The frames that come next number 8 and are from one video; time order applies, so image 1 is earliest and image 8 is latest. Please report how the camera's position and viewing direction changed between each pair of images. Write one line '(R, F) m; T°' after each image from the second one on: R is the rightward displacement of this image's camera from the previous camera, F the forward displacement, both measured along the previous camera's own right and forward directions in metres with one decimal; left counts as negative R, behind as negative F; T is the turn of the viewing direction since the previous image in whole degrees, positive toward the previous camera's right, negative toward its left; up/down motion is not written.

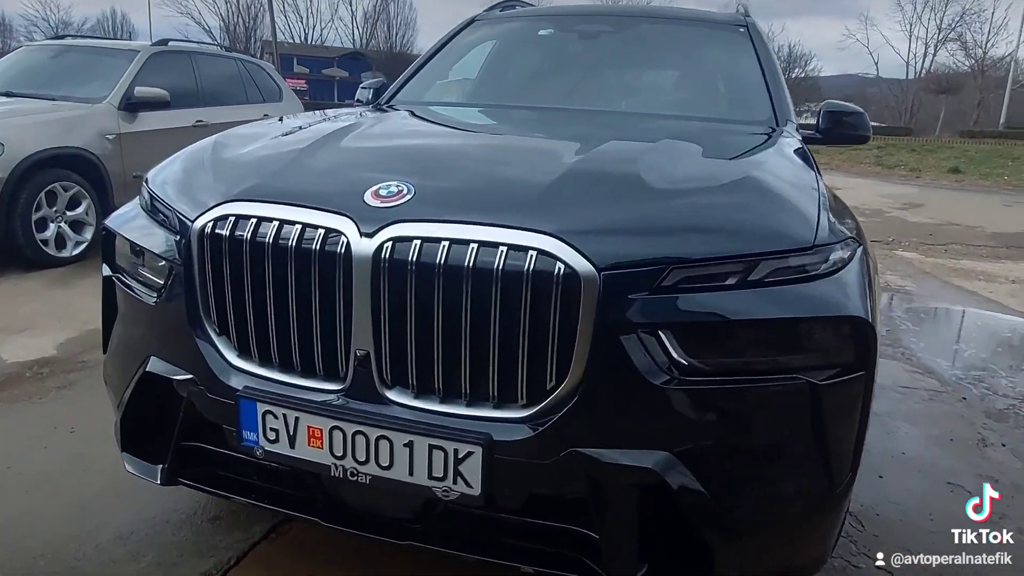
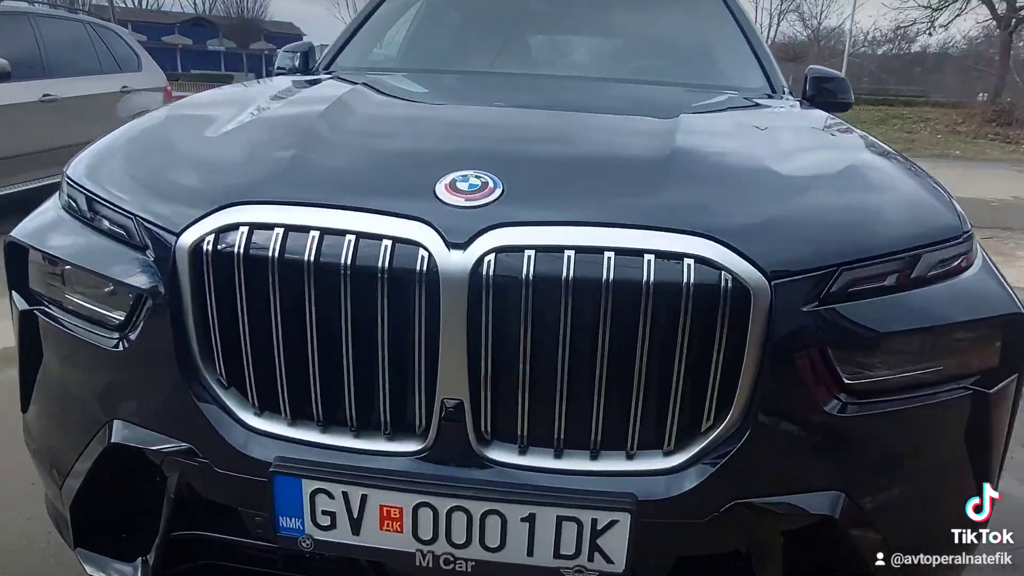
(-0.4, +0.4) m; +10°
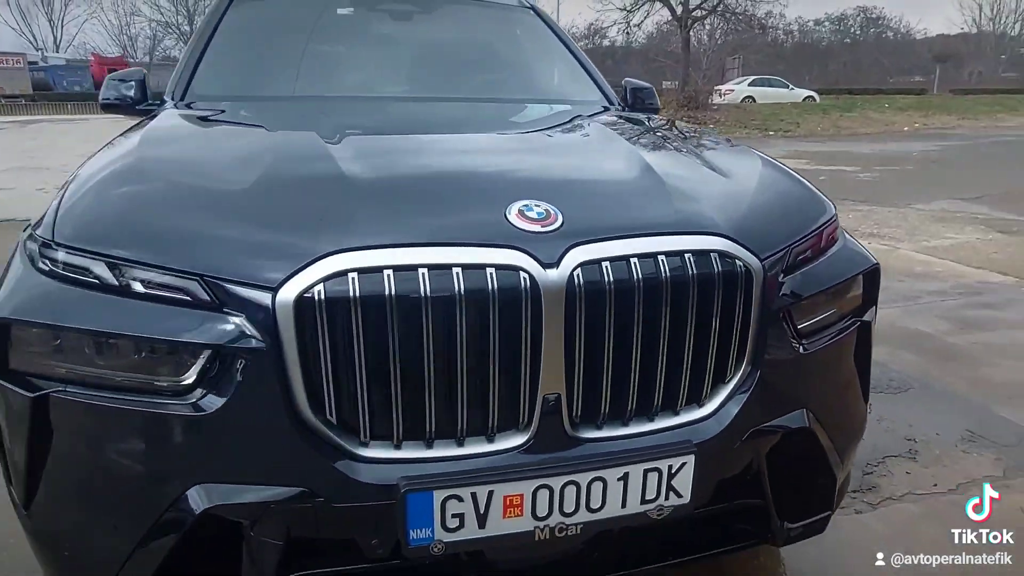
(-0.6, -0.1) m; +20°
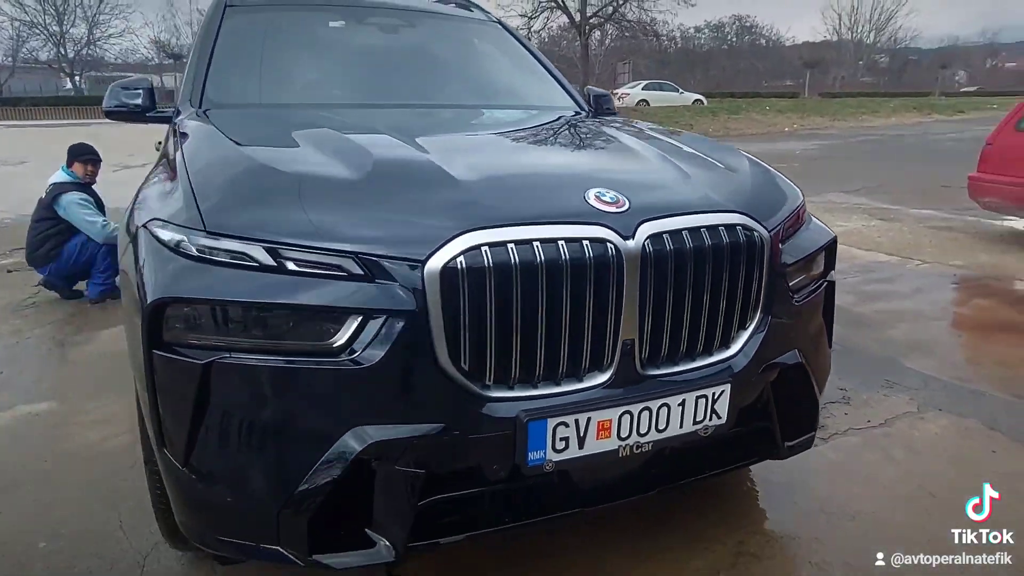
(-0.4, -0.3) m; +8°
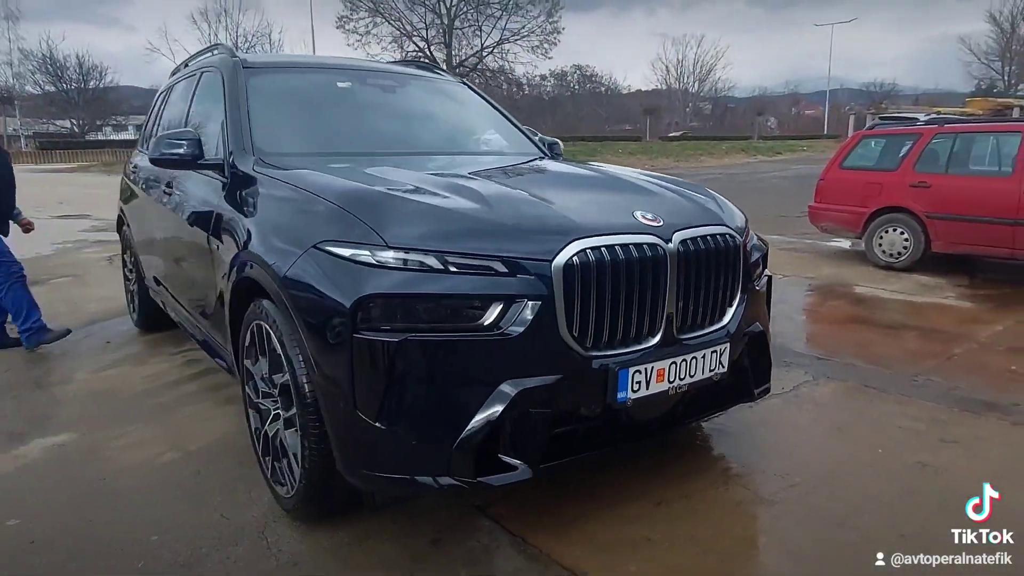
(-0.7, -0.6) m; +12°
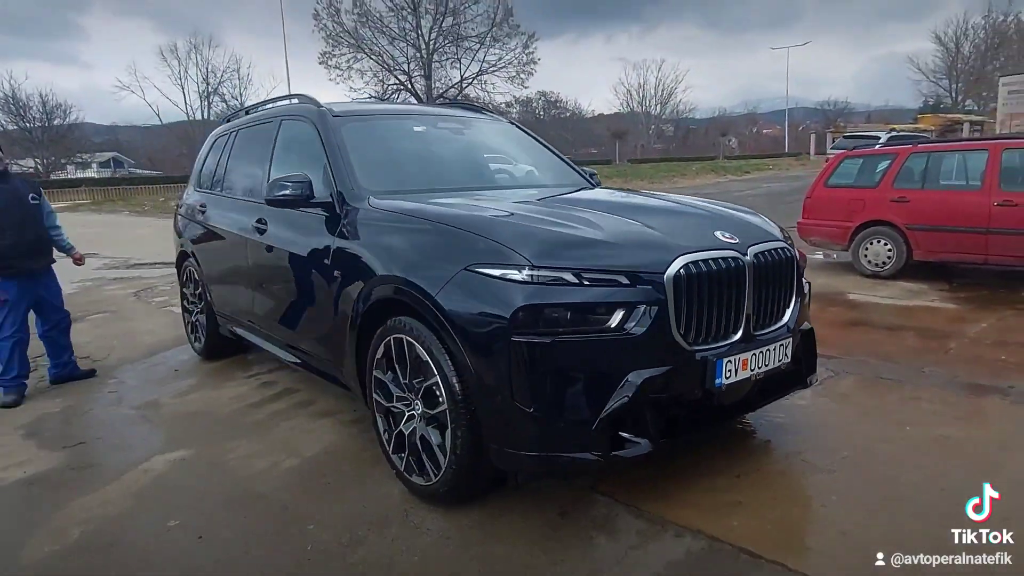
(-0.6, -0.5) m; +2°
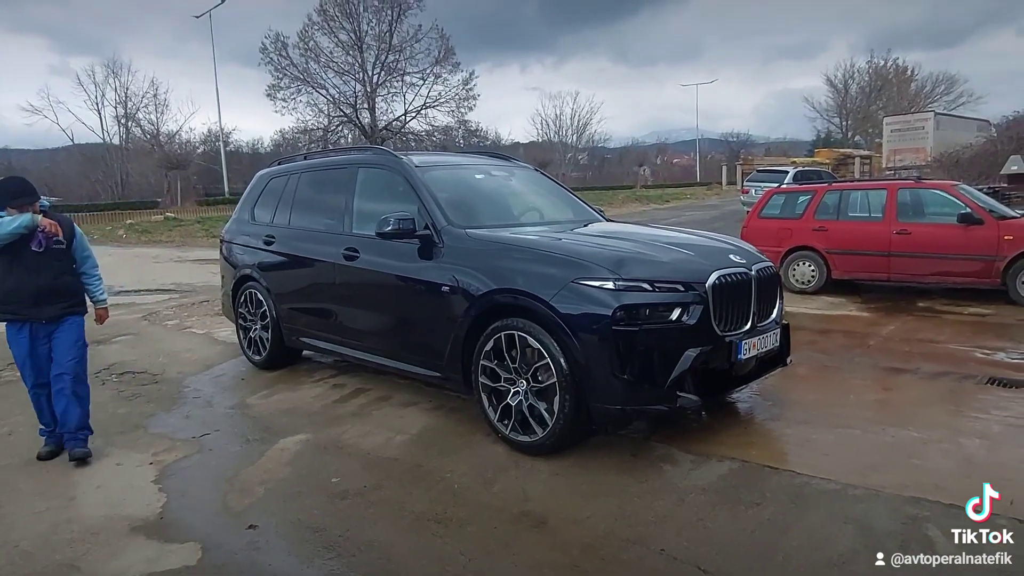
(-0.9, -1.1) m; +7°
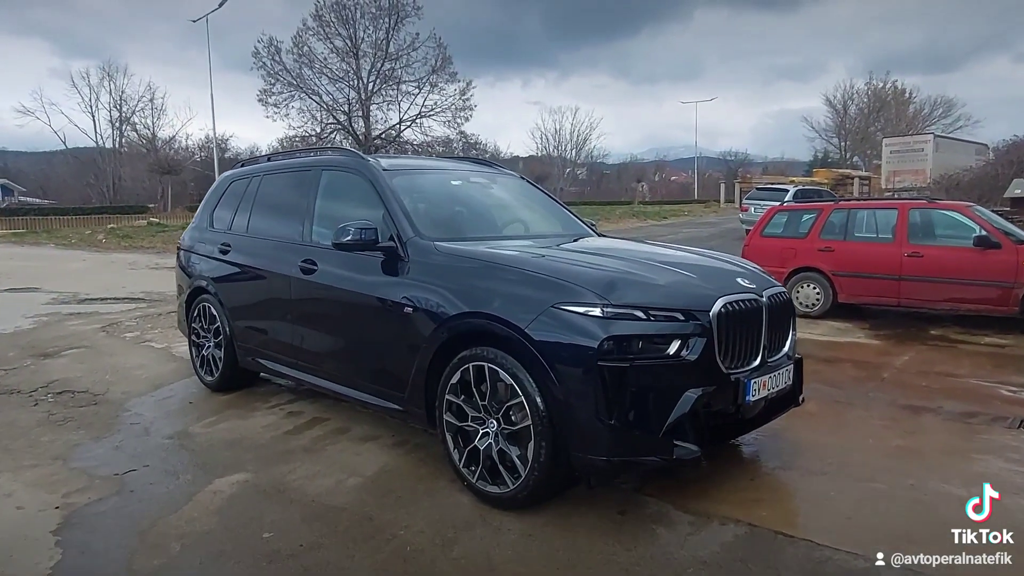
(+0.1, +0.6) m; 0°
